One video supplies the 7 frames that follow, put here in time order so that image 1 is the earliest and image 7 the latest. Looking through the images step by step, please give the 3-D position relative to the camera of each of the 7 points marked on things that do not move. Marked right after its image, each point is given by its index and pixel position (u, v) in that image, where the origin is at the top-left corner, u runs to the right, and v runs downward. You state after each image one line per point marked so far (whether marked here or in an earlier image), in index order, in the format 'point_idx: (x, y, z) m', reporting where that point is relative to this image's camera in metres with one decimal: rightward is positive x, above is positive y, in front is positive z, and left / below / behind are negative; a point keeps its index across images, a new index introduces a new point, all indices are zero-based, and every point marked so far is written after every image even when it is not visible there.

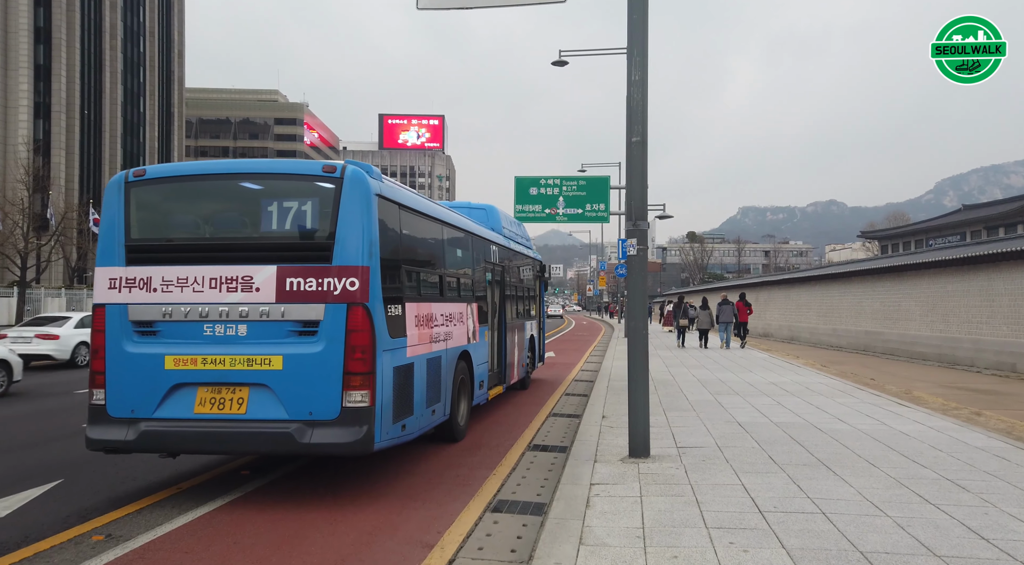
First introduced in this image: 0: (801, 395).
0: (+4.5, -1.8, +11.5) m
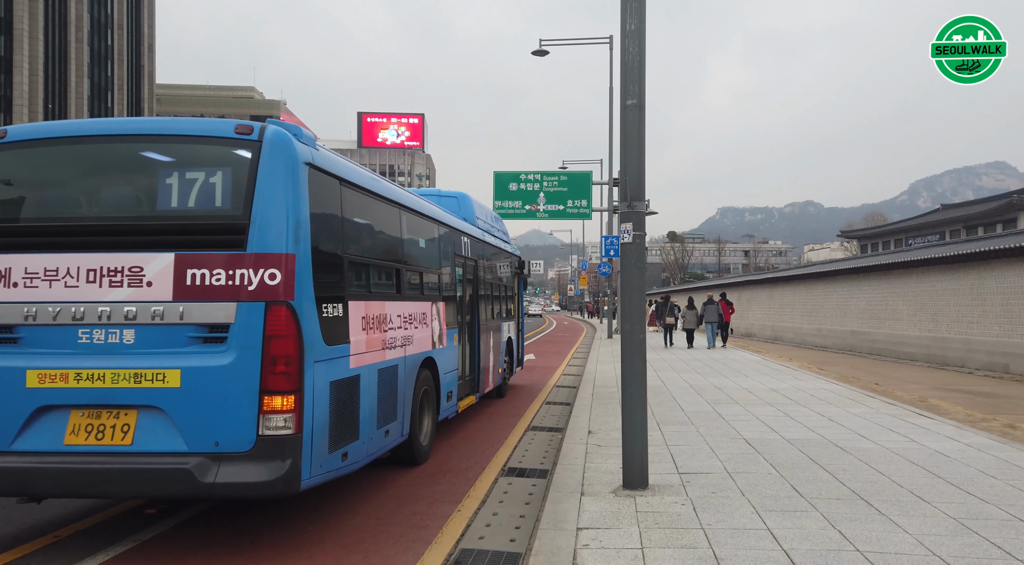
0: (+4.2, -1.7, +10.4) m
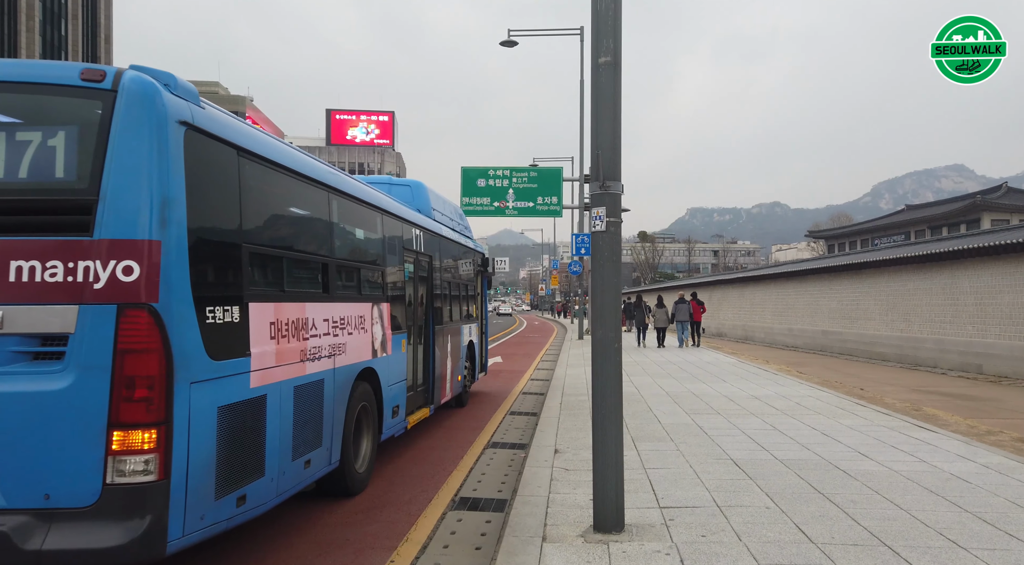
0: (+3.7, -1.7, +9.5) m
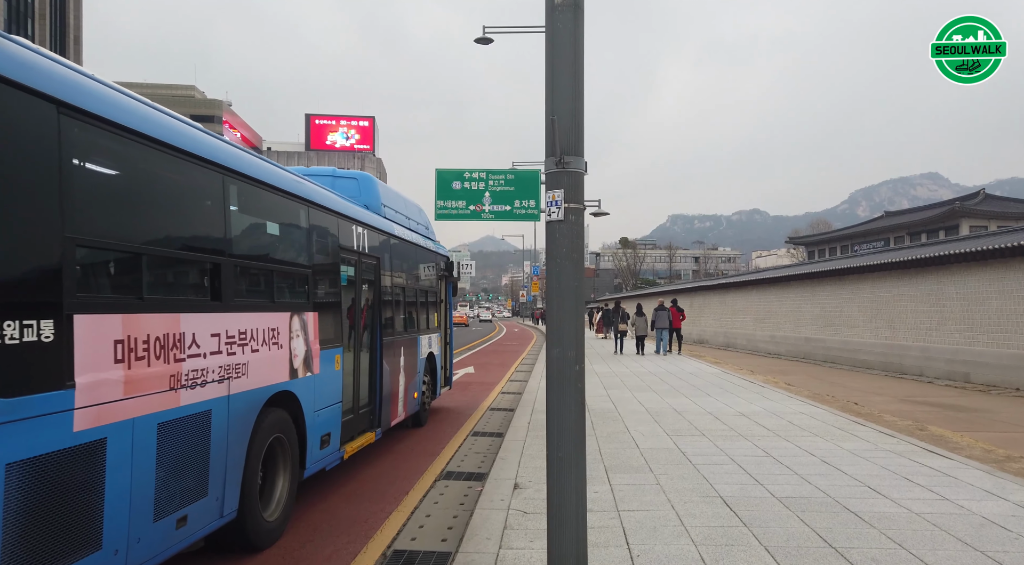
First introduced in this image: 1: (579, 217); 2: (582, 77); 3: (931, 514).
0: (+3.2, -1.8, +8.5) m
1: (+0.4, +0.3, +3.9) m
2: (+0.4, +1.1, +3.9) m
3: (+3.0, -1.7, +5.2) m
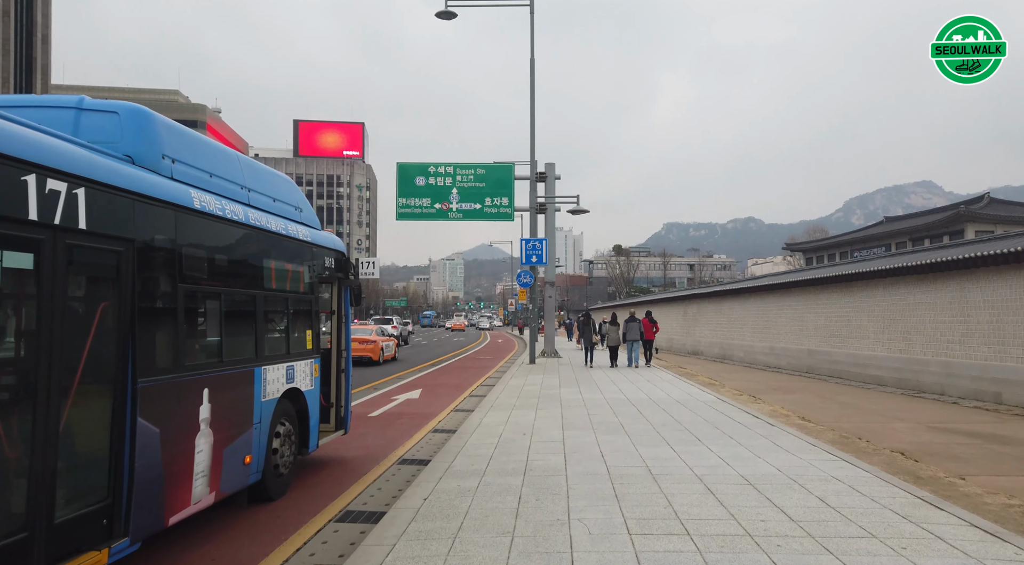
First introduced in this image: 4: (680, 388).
0: (+2.2, -1.8, +5.1) m
1: (-0.6, +0.4, +0.5) m
2: (-0.6, +1.1, +0.5) m
3: (+2.0, -1.6, +1.8) m
4: (+3.9, -2.5, +17.1) m
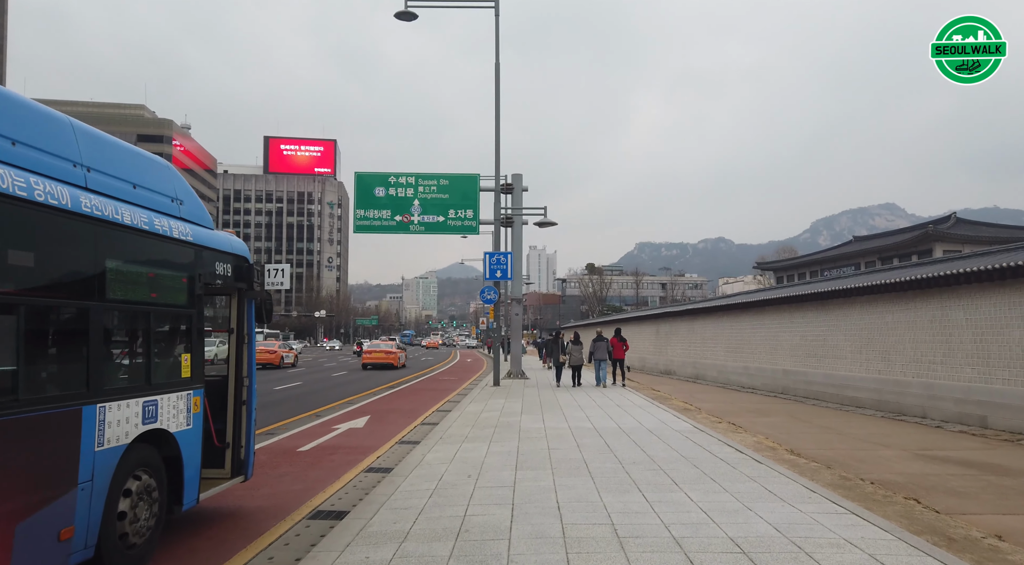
0: (+1.7, -1.8, +3.5) m
1: (-0.9, +0.5, -1.1) m
2: (-0.9, +1.2, -1.1) m
3: (+1.7, -1.6, +0.3) m
4: (+3.0, -2.8, +15.6) m
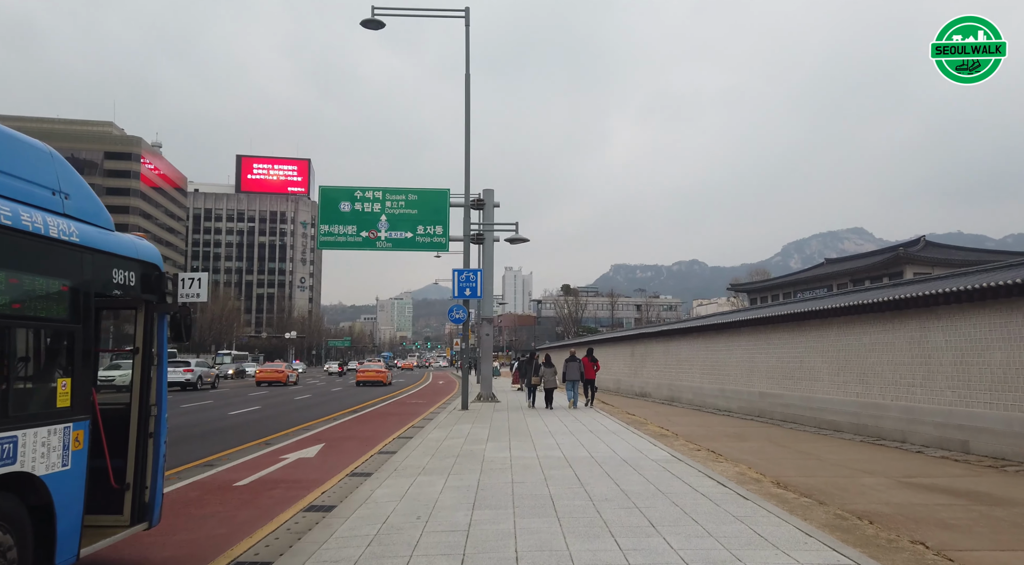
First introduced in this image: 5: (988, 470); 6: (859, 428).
0: (+1.4, -1.9, +2.6) m
1: (-1.1, +0.6, -2.1) m
2: (-1.0, +1.4, -2.0) m
3: (+1.5, -1.5, -0.6) m
4: (+2.3, -3.2, +14.6) m
5: (+9.5, -3.7, +13.8) m
6: (+9.6, -3.9, +19.1) m
